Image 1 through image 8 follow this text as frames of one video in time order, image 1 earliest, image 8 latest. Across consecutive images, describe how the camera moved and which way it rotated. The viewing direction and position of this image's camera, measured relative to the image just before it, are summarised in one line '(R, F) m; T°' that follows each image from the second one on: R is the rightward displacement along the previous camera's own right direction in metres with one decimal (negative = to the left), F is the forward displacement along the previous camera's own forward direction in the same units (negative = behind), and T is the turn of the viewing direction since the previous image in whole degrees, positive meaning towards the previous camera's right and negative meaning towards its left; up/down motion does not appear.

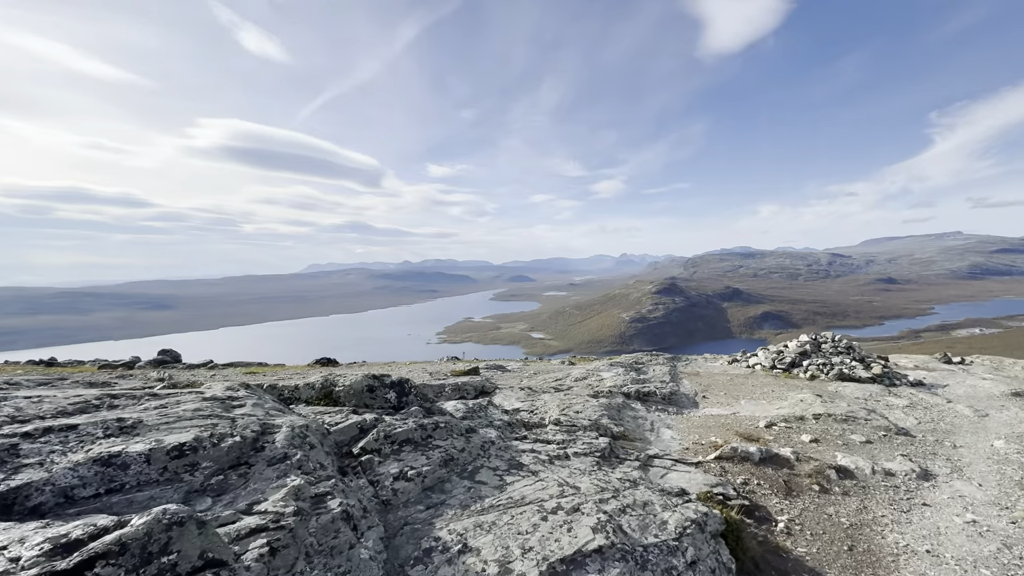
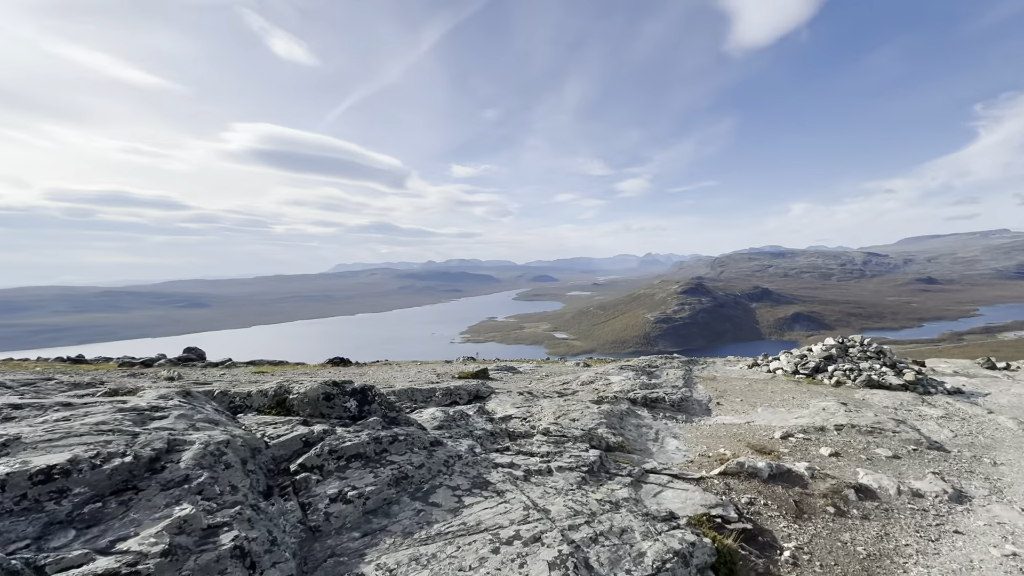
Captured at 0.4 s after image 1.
(+1.4, +1.2) m; -3°
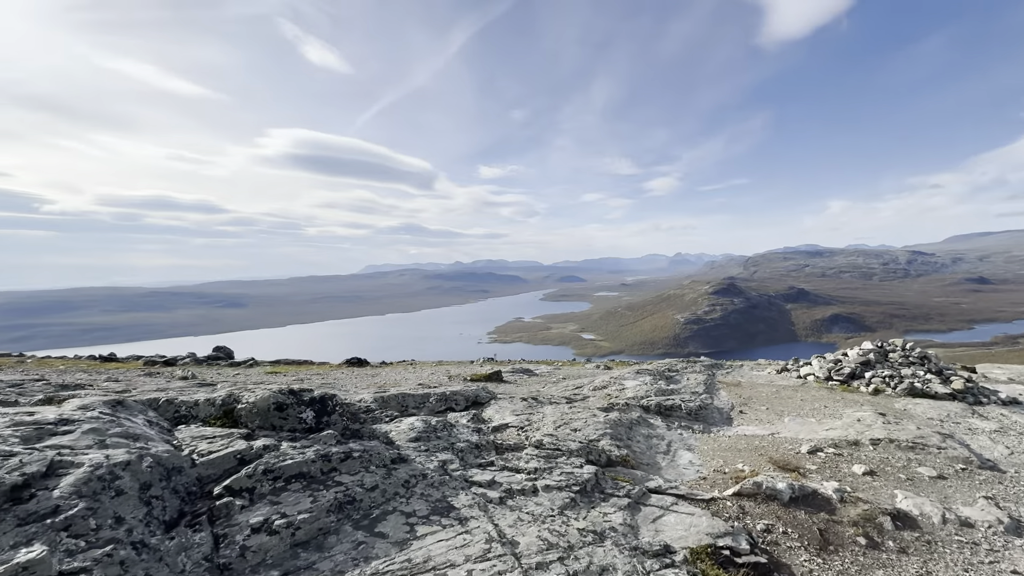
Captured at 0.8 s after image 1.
(+1.3, +1.4) m; -3°
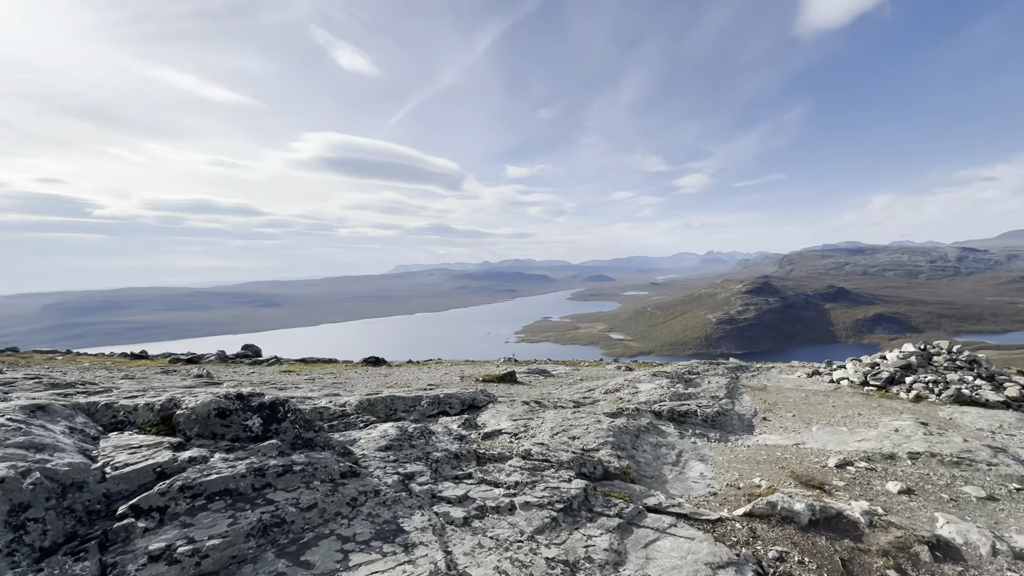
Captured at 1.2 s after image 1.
(+1.3, +1.3) m; -3°
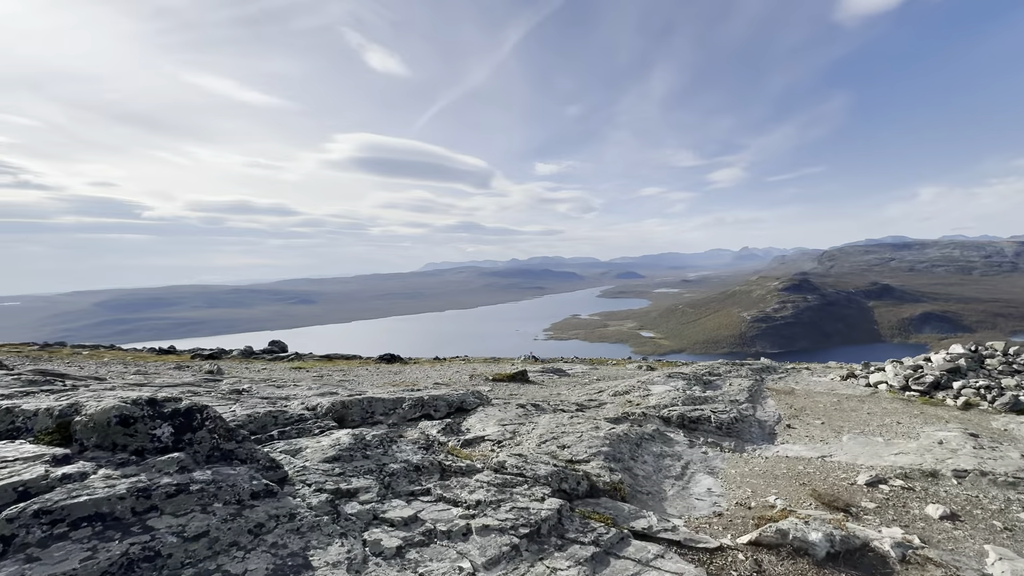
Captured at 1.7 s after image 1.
(+1.6, +1.6) m; -3°
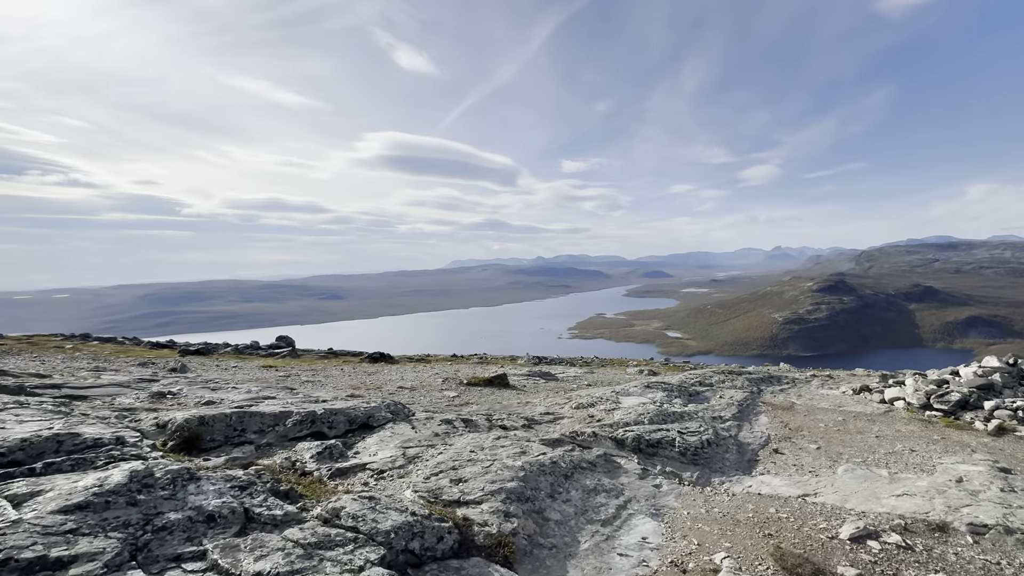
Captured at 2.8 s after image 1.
(+3.9, +3.2) m; -3°
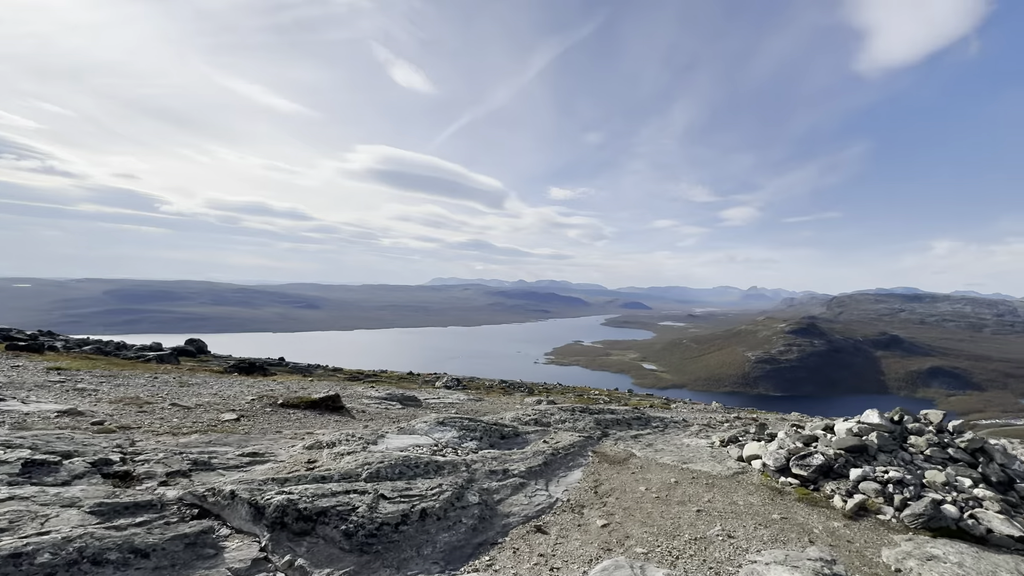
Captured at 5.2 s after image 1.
(+9.9, +5.9) m; +2°
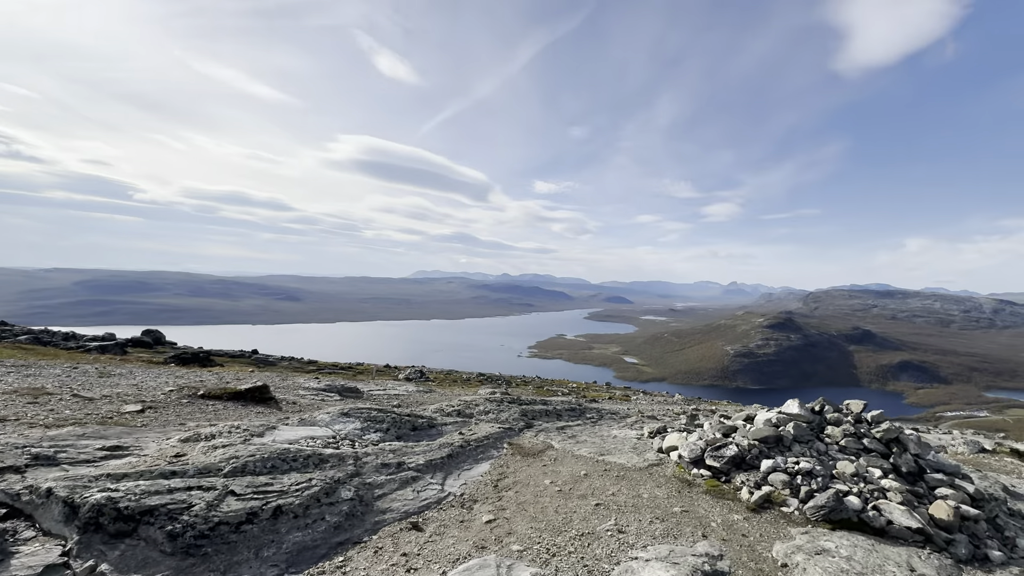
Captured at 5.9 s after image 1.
(+3.2, +1.0) m; +2°
